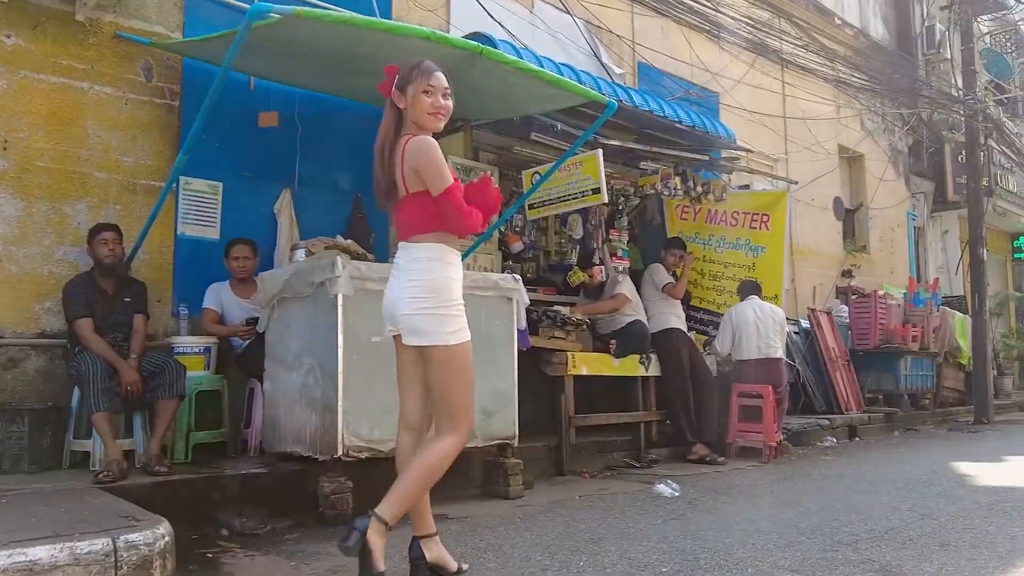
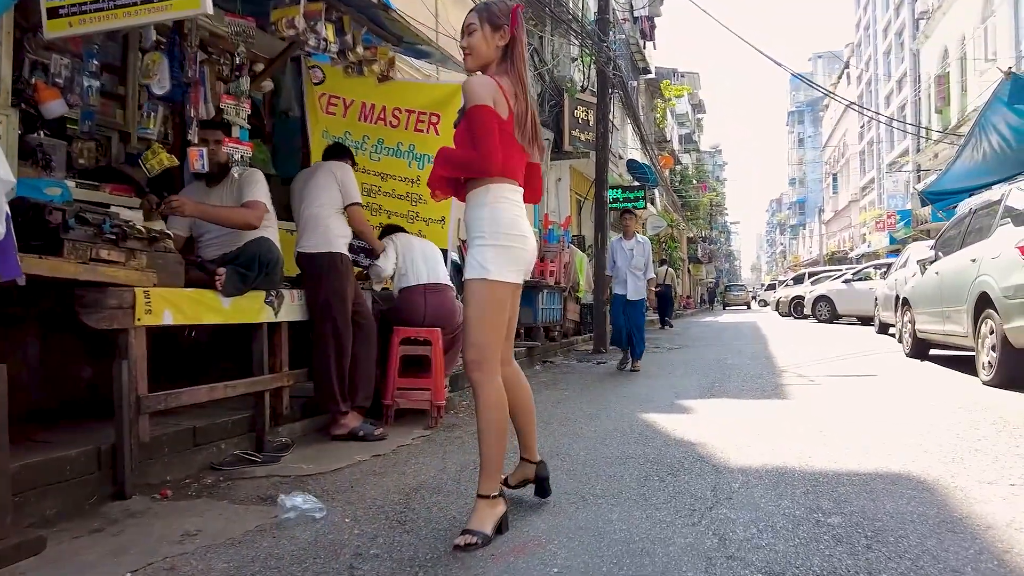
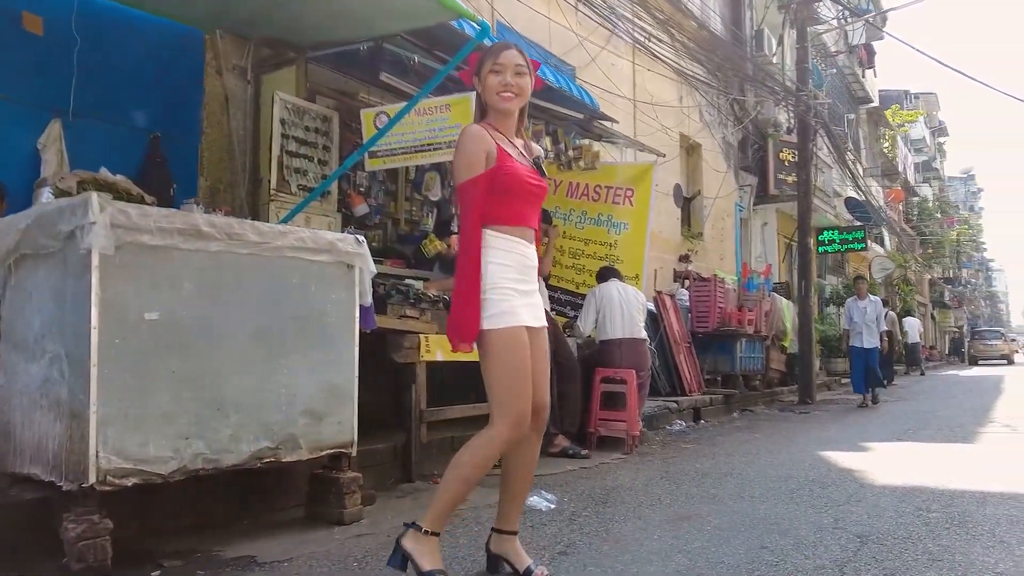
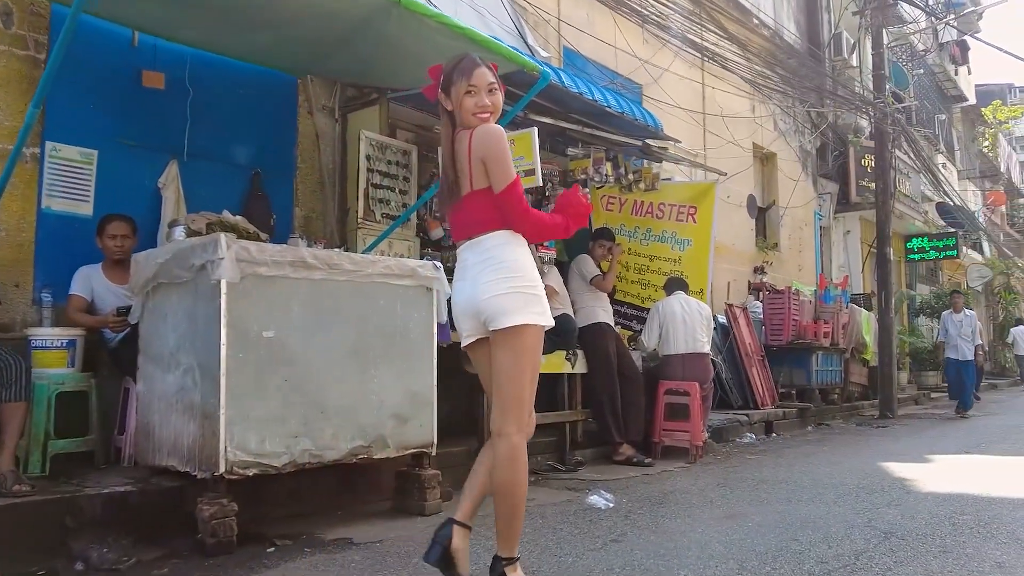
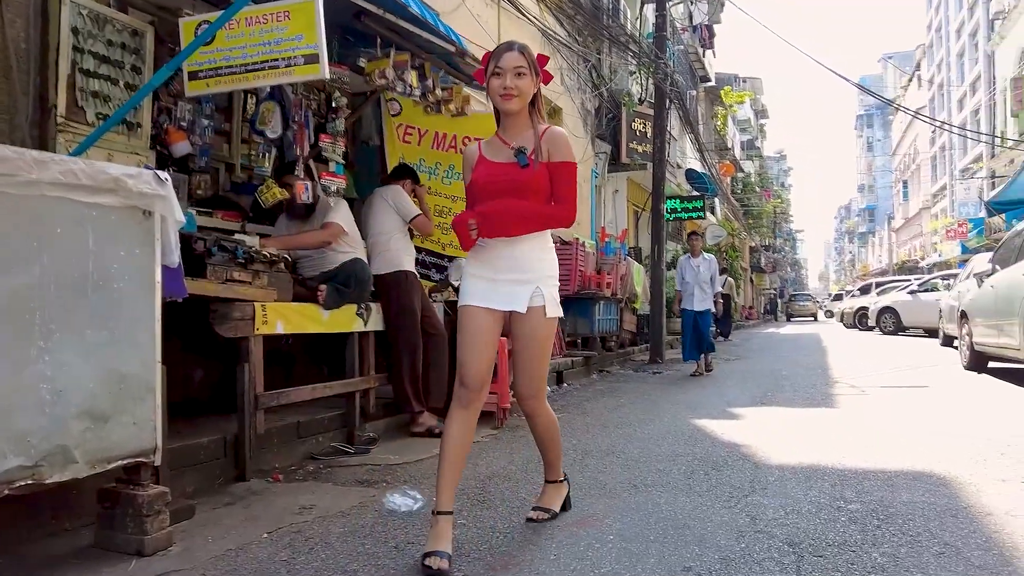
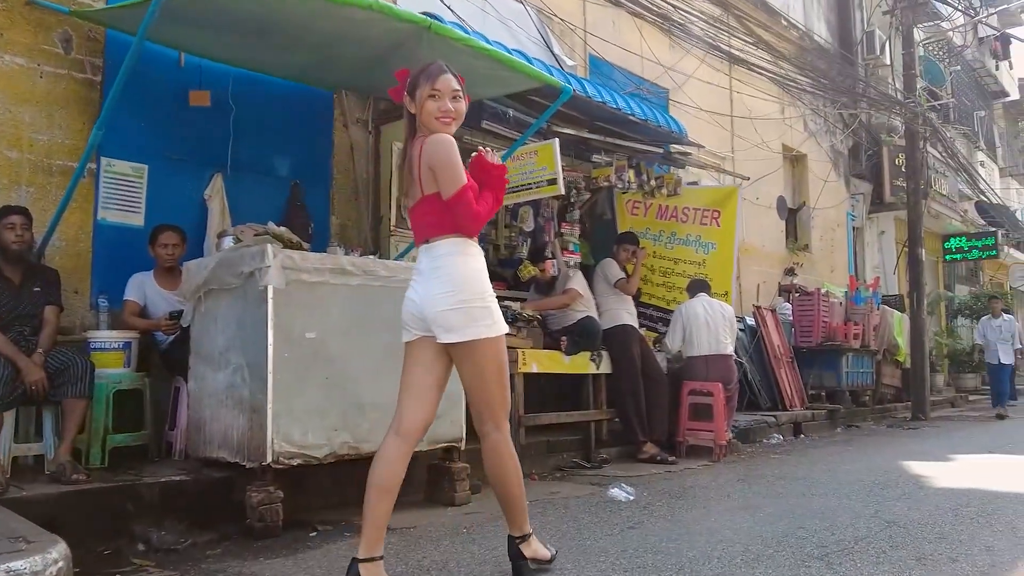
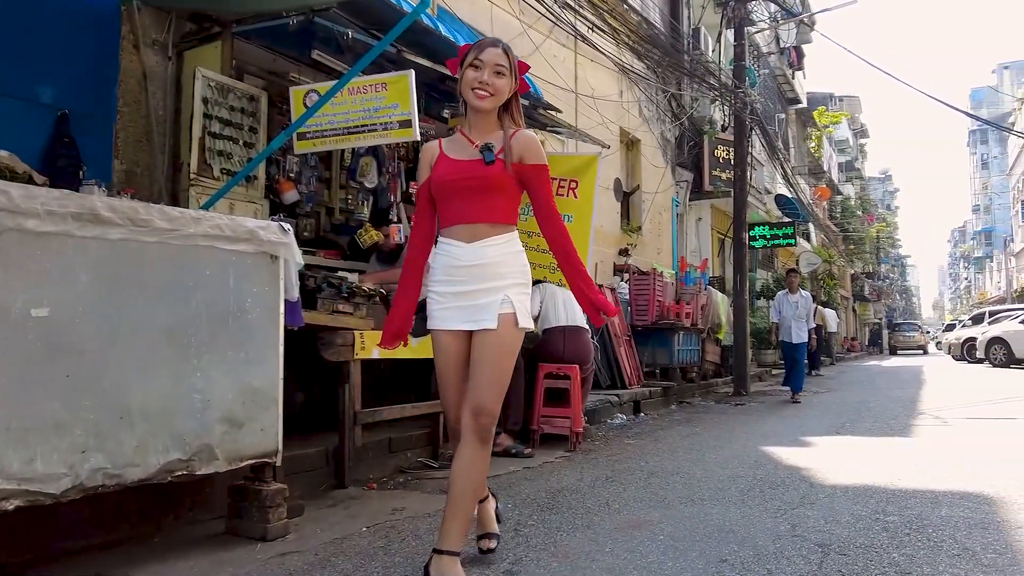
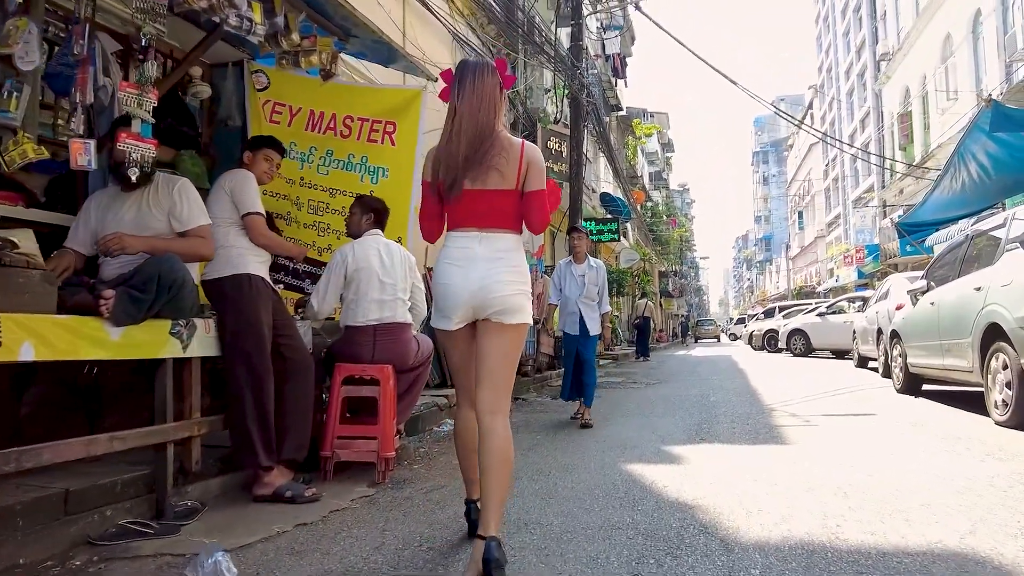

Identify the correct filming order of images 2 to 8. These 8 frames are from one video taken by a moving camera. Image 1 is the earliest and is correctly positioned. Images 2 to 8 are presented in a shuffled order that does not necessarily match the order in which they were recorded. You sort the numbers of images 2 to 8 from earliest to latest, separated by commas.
6, 4, 3, 7, 5, 2, 8
